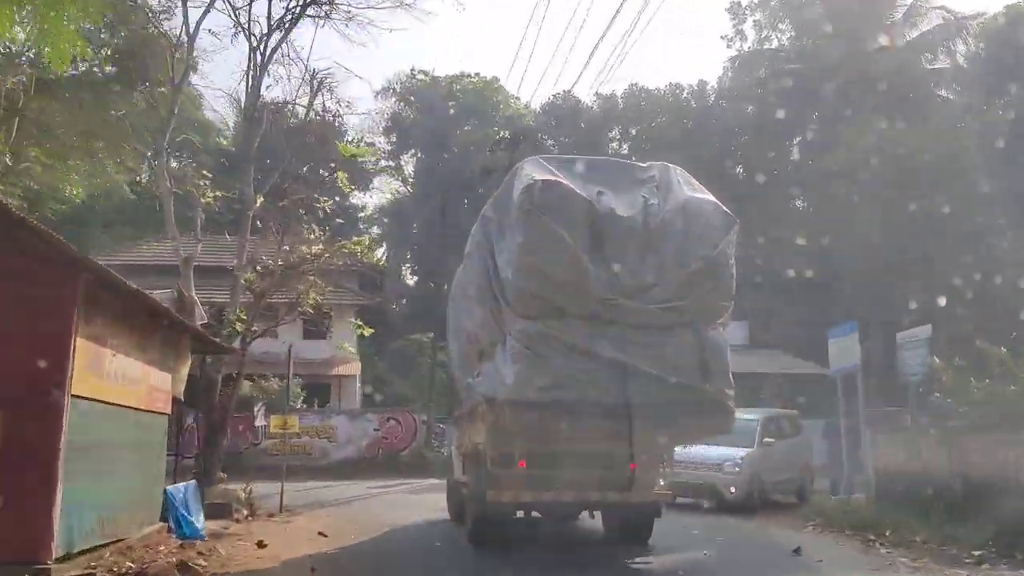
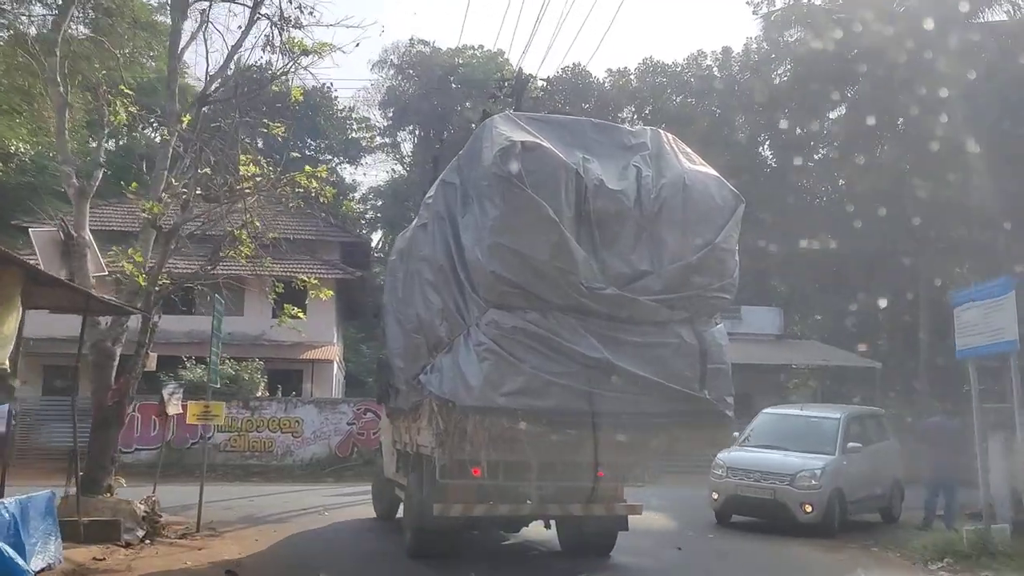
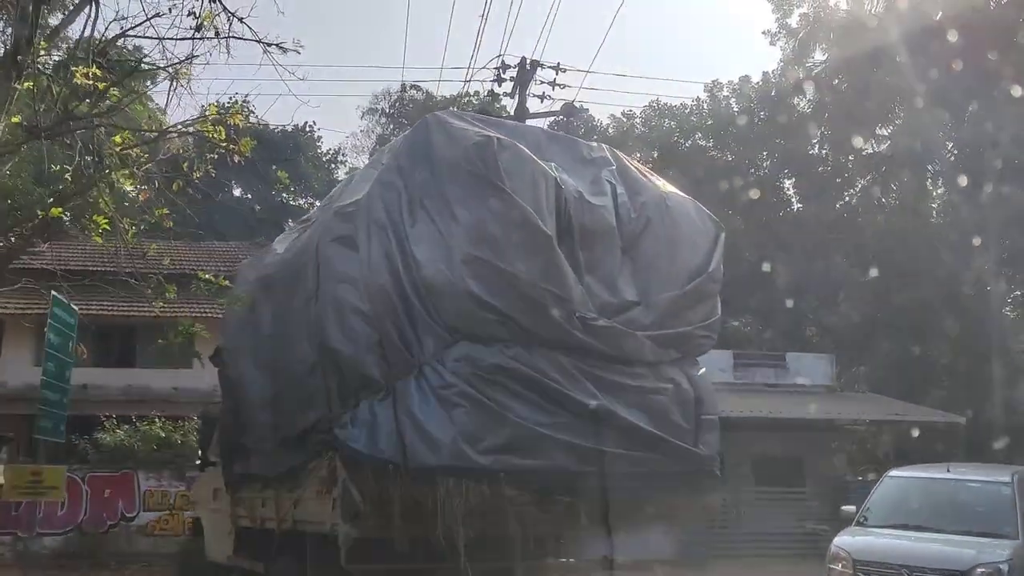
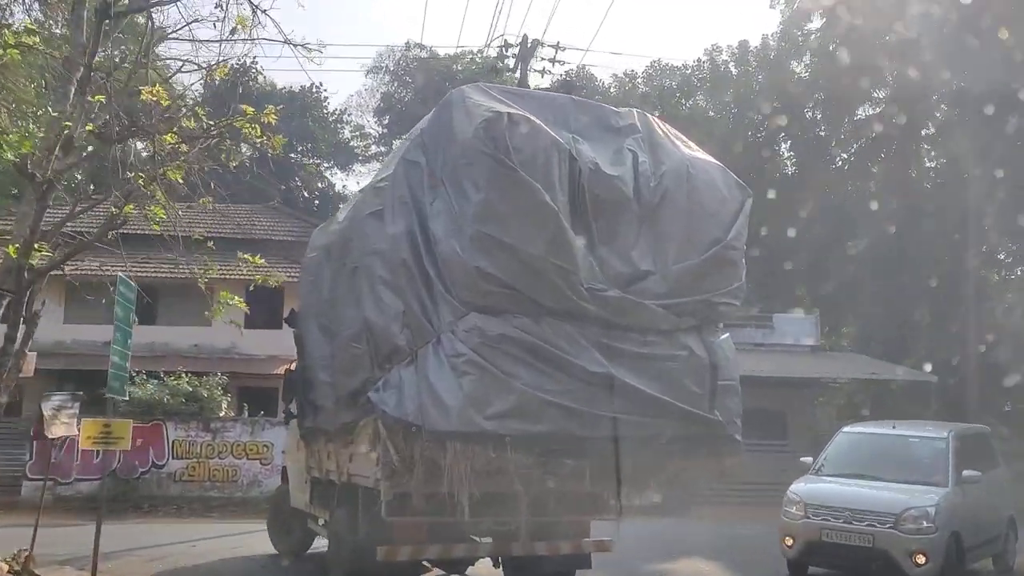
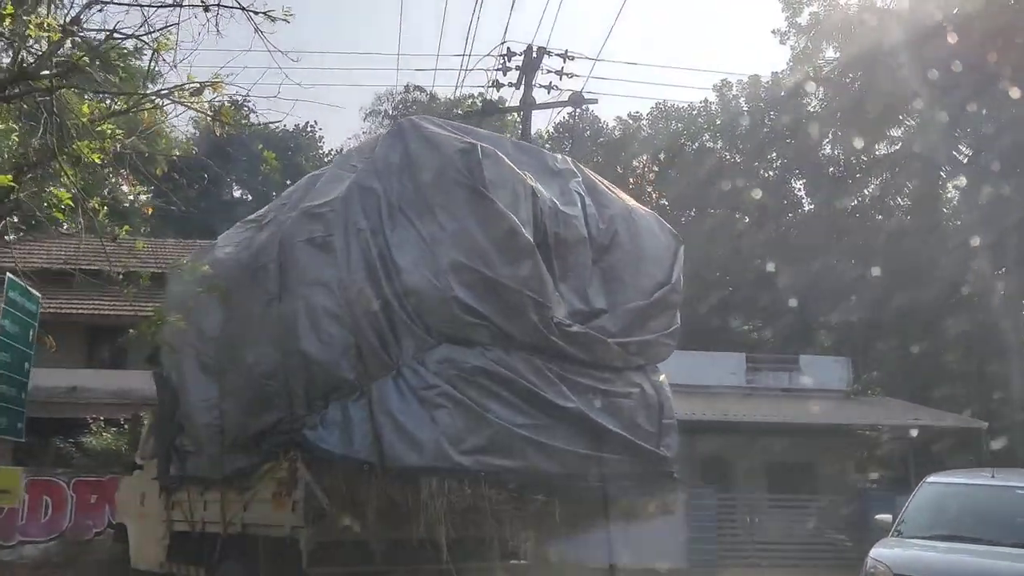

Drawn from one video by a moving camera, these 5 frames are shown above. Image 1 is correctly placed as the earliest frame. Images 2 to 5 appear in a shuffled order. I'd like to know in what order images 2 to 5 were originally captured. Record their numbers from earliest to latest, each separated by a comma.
2, 4, 3, 5
